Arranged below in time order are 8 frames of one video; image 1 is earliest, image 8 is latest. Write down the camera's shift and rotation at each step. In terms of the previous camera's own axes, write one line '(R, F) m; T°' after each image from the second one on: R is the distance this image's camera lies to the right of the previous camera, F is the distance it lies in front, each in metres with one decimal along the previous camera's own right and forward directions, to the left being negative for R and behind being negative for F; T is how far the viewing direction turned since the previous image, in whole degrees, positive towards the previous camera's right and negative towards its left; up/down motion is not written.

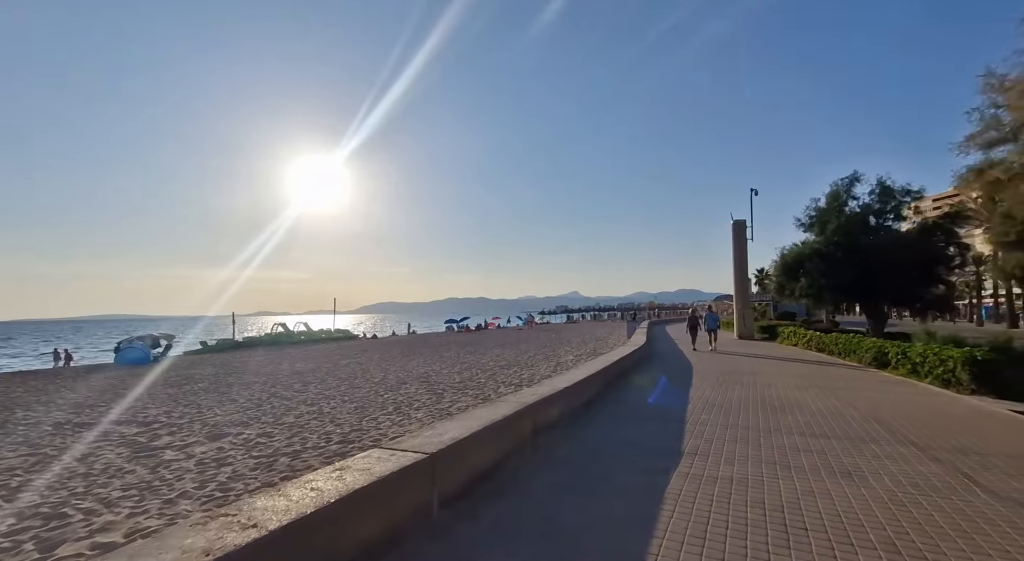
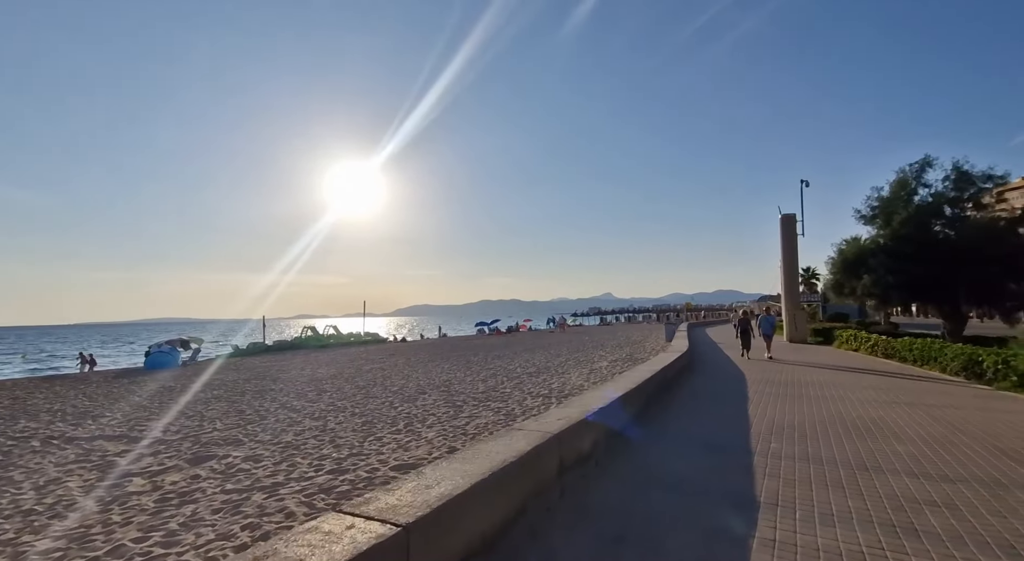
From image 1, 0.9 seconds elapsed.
(+0.1, +1.1) m; -4°
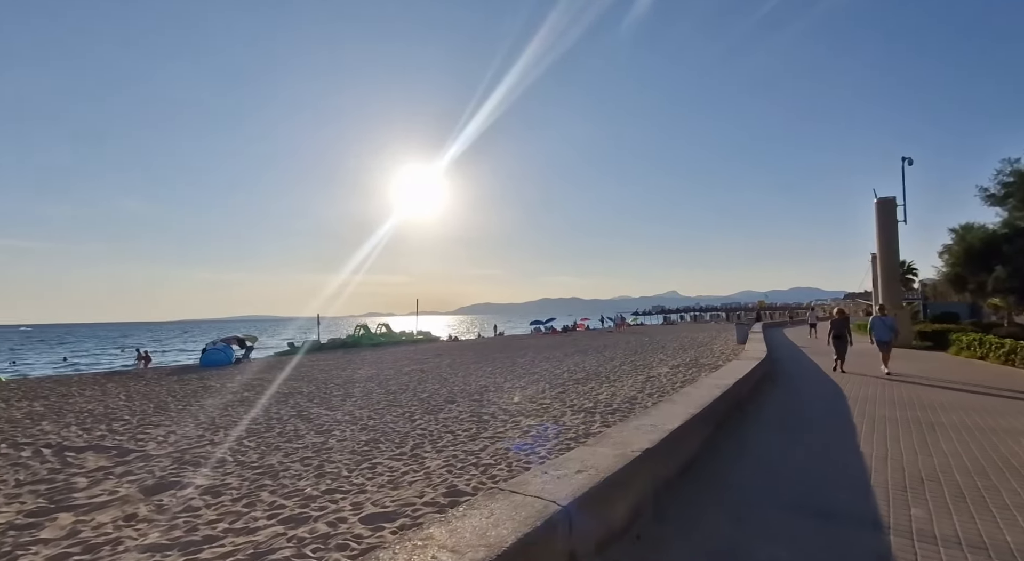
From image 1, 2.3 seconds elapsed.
(+0.4, +1.6) m; -7°
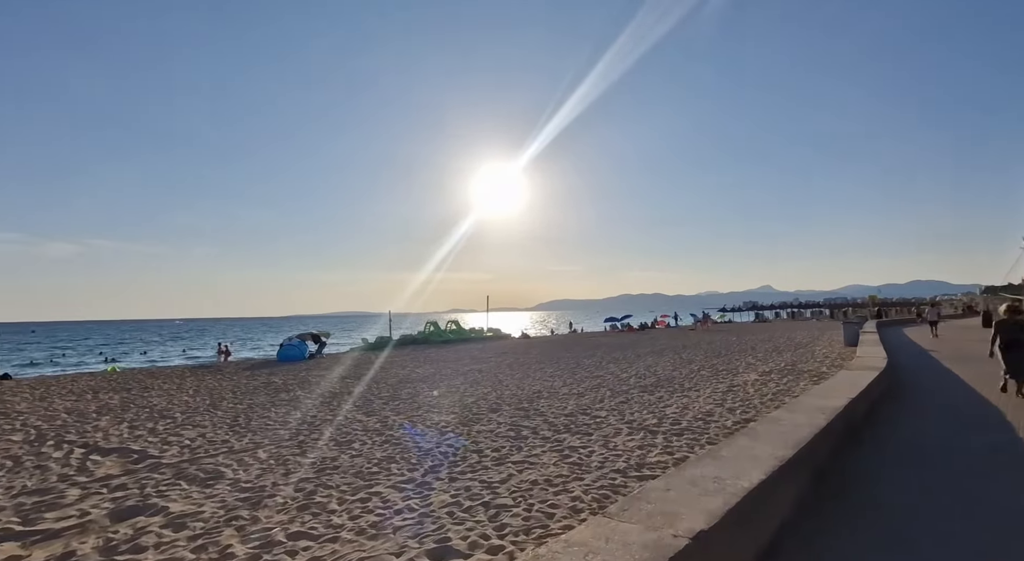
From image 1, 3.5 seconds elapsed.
(+0.5, +1.3) m; -9°
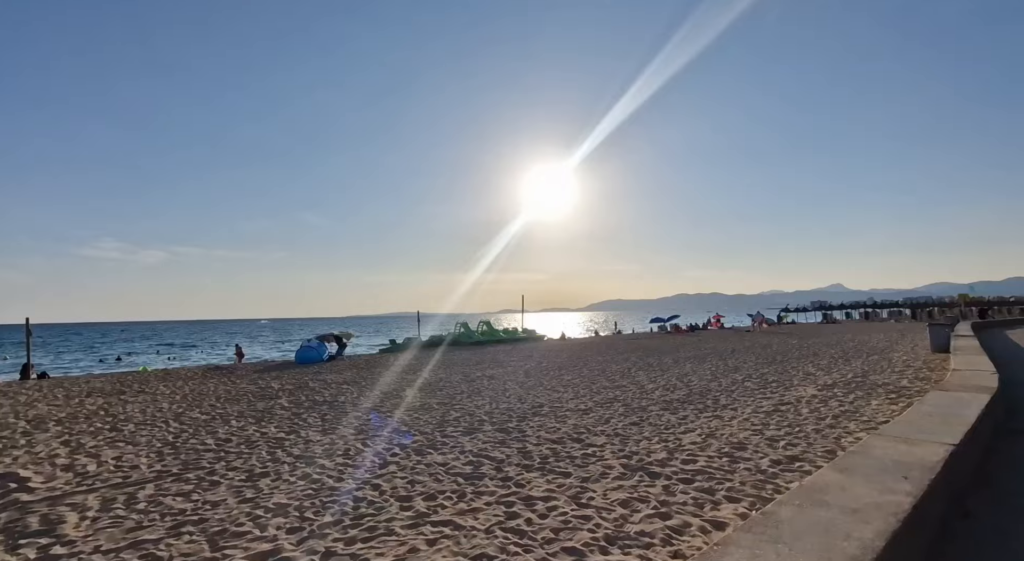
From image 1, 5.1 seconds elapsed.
(+1.1, +1.8) m; -6°
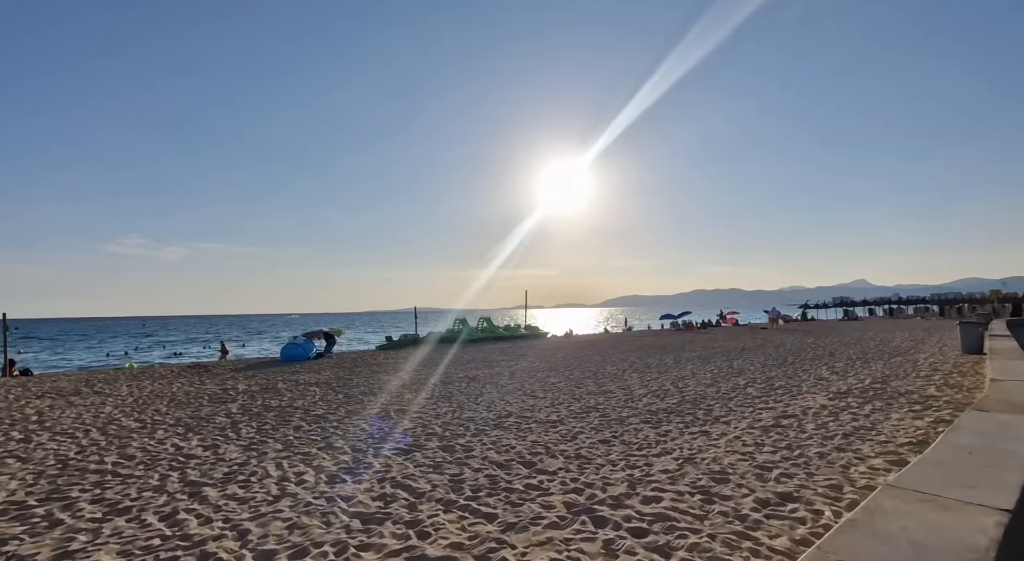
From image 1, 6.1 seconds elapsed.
(+0.9, +1.2) m; -2°
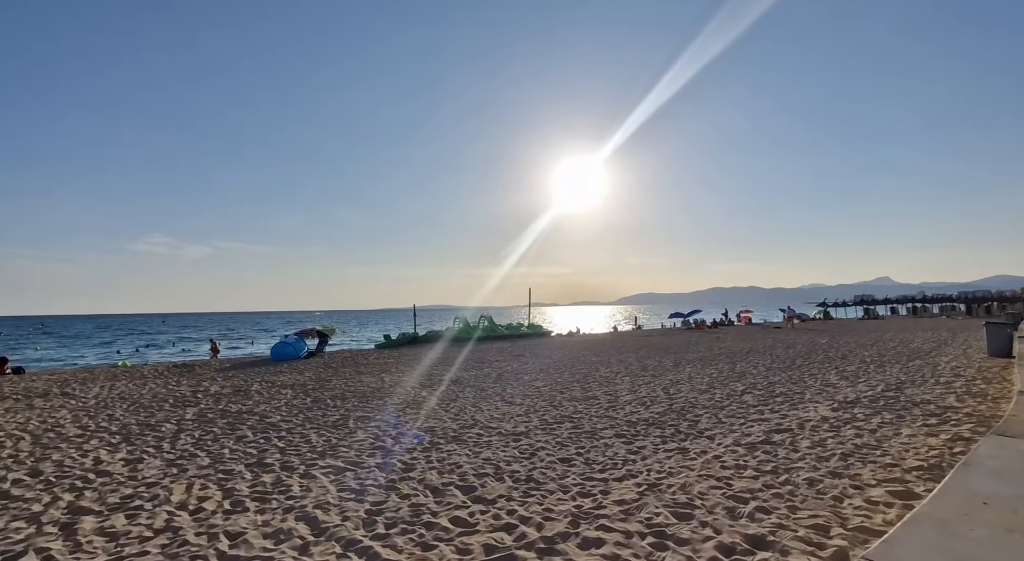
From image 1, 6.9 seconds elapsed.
(+0.7, +0.8) m; -2°
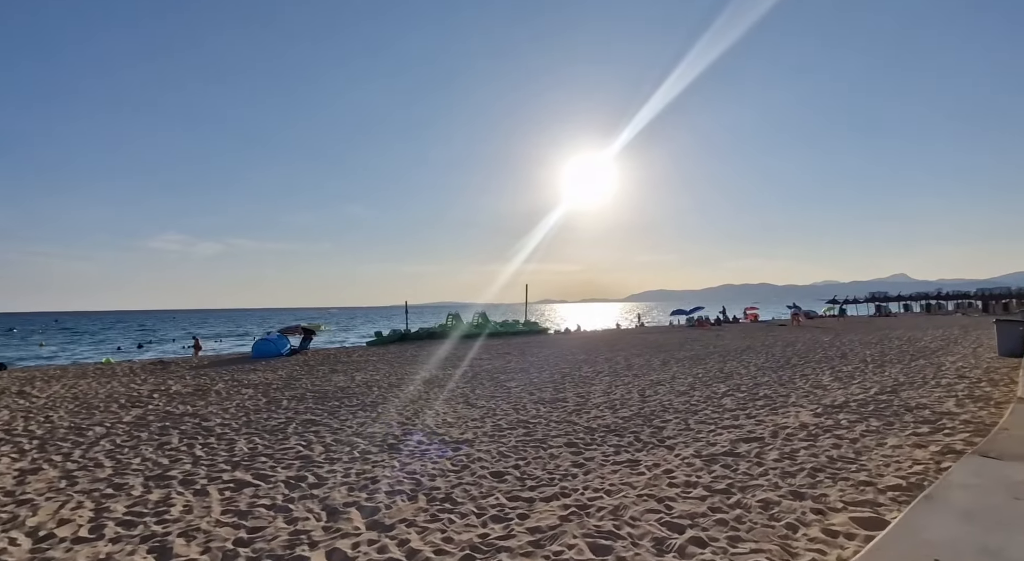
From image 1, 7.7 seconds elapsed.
(+0.8, +0.7) m; -1°
